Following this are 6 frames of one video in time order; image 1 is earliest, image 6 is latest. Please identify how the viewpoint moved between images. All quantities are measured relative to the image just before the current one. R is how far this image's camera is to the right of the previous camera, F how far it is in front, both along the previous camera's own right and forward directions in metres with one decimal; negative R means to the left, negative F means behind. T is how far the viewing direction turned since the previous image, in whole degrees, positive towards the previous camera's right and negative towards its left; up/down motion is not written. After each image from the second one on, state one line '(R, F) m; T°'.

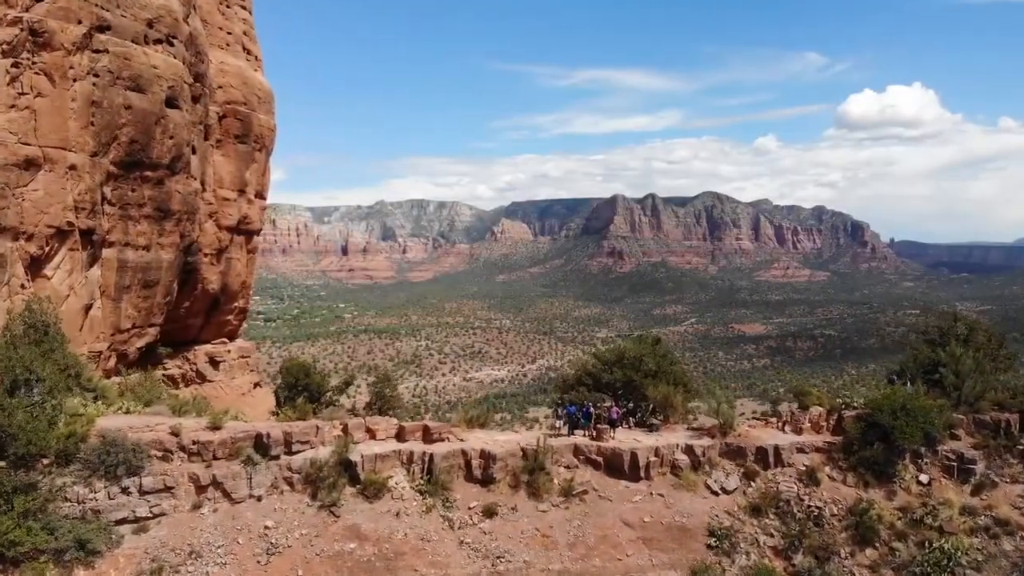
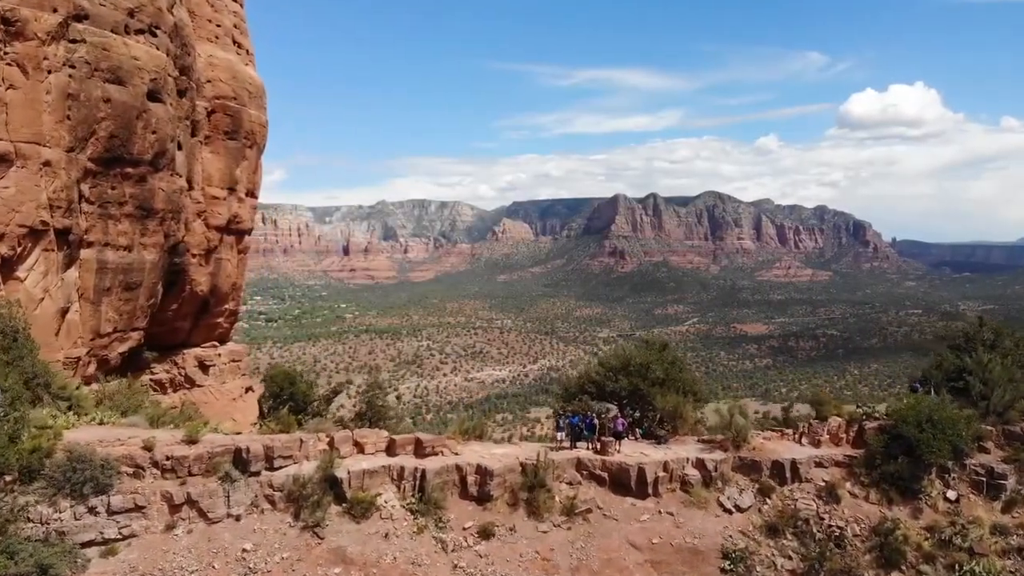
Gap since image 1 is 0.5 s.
(0.0, +0.3) m; 0°
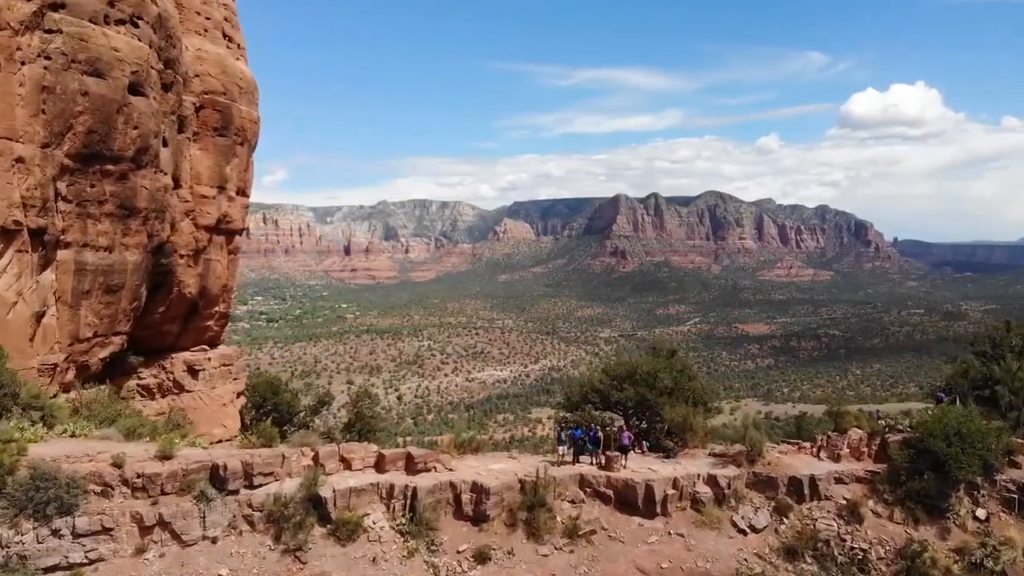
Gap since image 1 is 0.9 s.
(0.0, +0.3) m; 0°
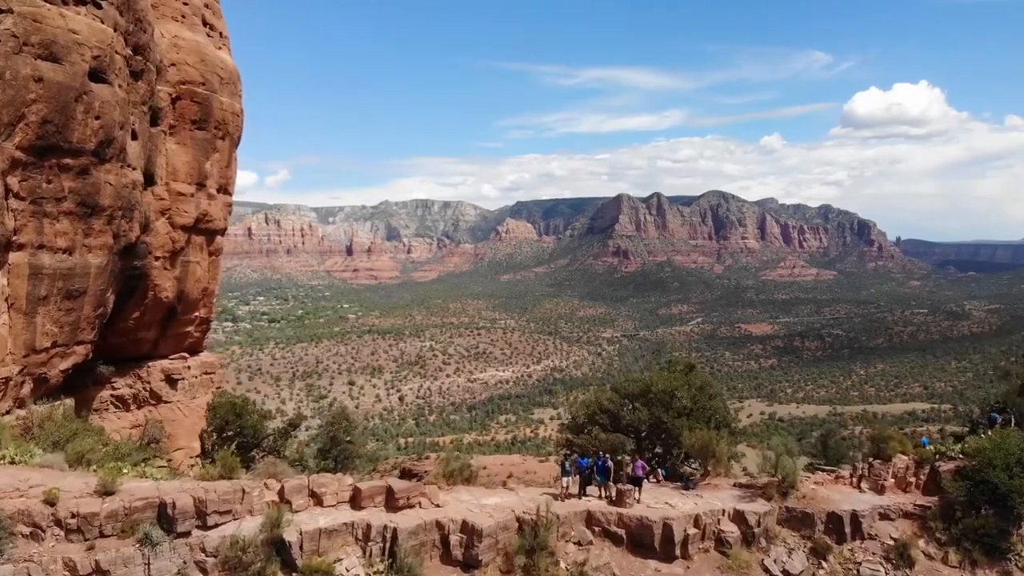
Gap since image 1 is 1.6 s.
(0.0, +0.5) m; 0°
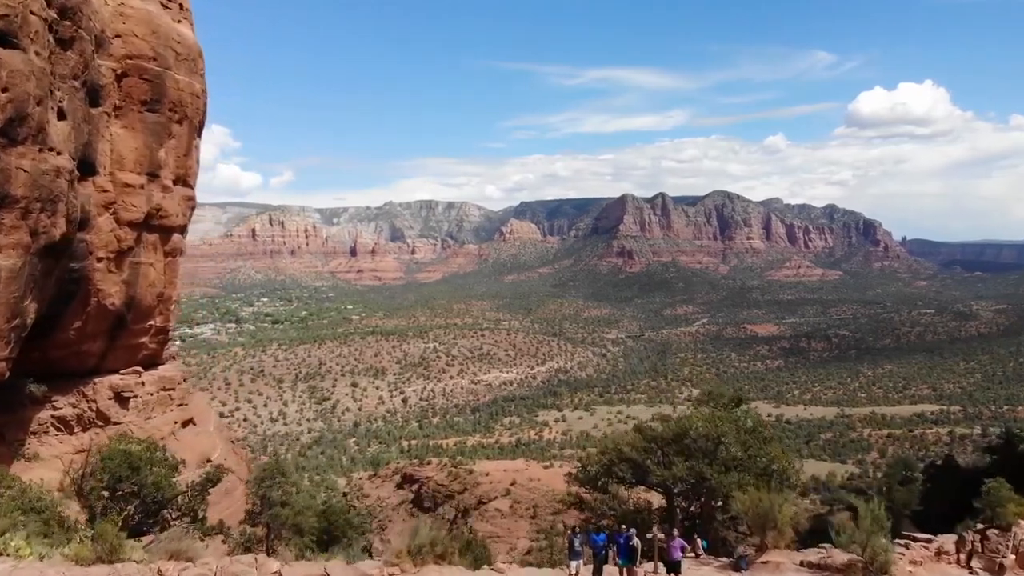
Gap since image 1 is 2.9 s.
(+0.1, +1.0) m; 0°
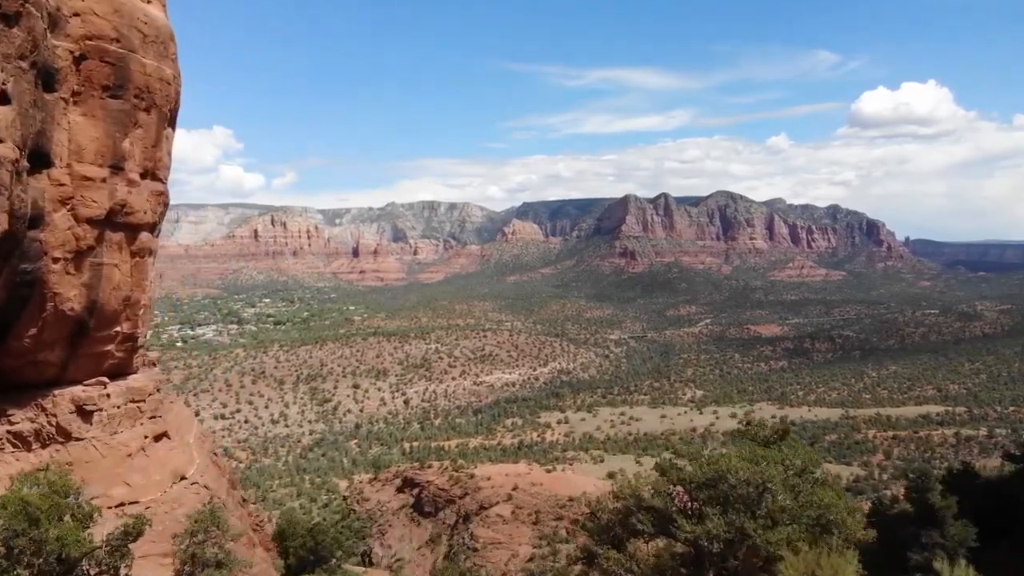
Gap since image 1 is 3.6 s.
(0.0, +0.6) m; 0°
